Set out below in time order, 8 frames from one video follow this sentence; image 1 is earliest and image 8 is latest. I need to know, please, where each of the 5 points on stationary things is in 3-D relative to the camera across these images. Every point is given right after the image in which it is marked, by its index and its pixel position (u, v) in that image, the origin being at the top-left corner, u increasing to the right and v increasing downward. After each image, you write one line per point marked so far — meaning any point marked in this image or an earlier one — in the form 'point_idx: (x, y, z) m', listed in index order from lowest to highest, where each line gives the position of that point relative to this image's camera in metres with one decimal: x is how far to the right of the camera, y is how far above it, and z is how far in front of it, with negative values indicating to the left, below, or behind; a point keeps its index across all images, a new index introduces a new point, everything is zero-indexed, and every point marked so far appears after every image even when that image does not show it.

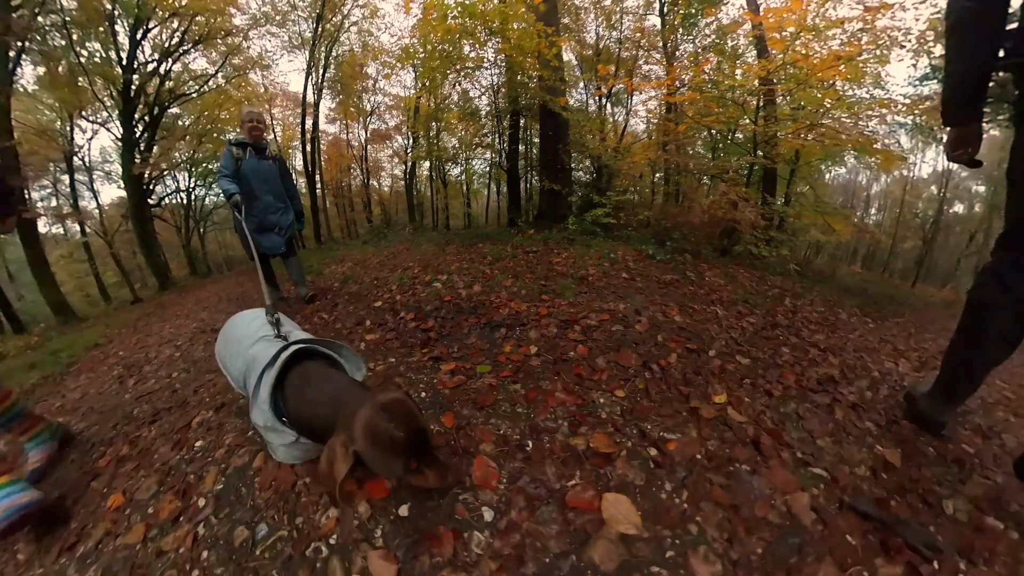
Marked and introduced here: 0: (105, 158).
0: (-21.8, +6.8, +15.6) m
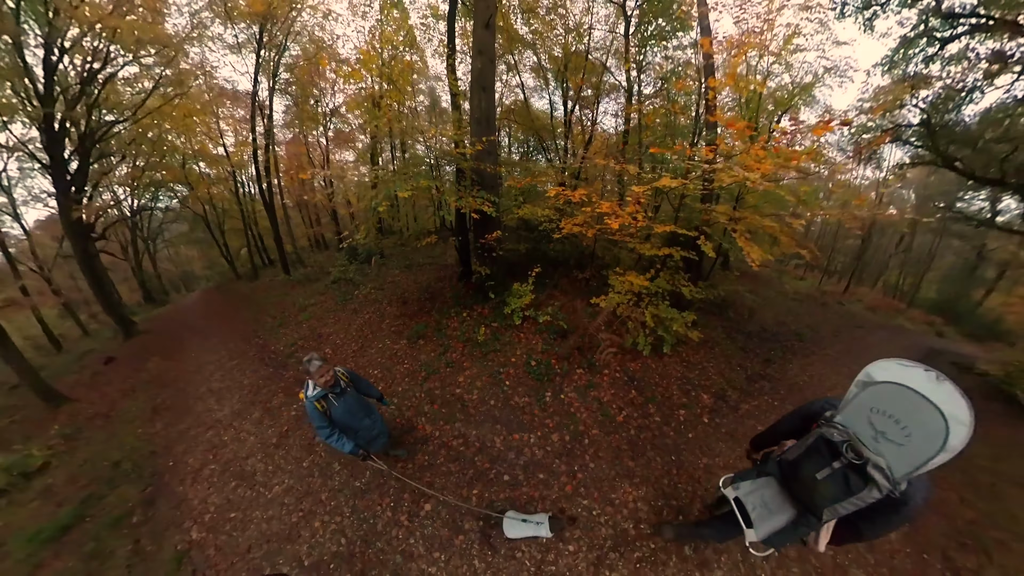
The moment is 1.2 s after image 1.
0: (-23.5, +5.4, +14.2) m
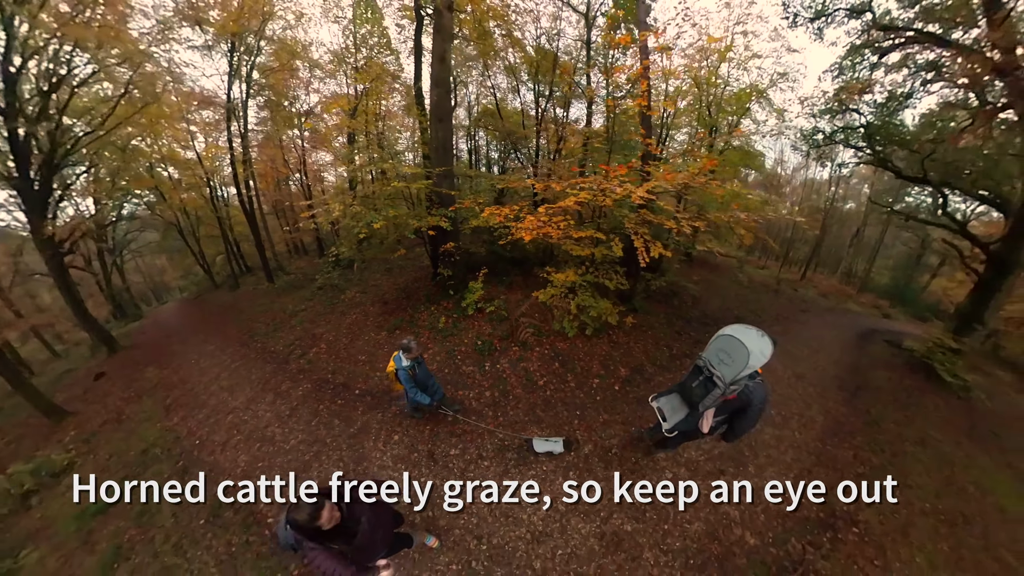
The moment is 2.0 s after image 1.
0: (-24.6, +4.7, +13.8) m
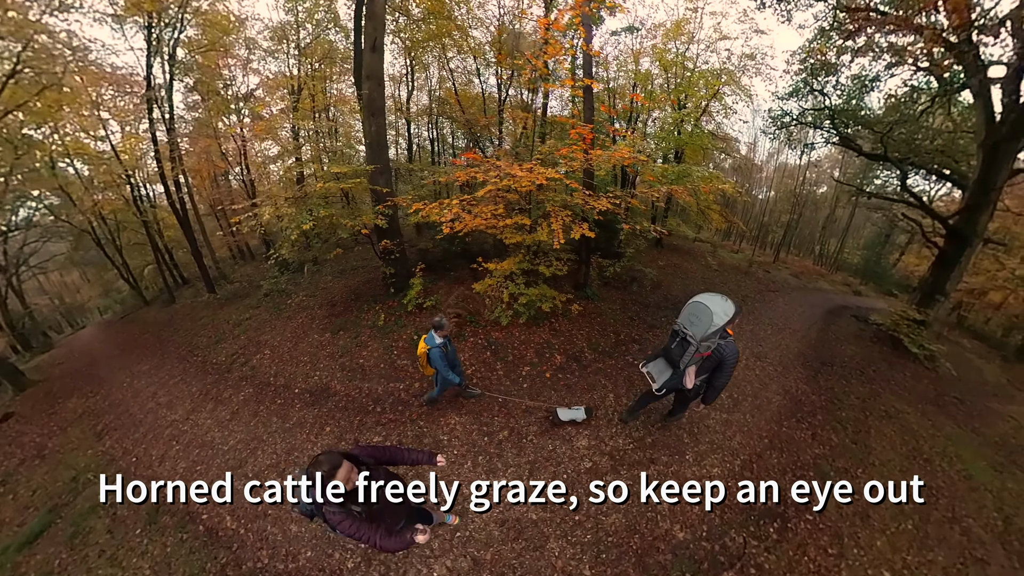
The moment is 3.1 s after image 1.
0: (-26.2, +3.6, +12.5) m
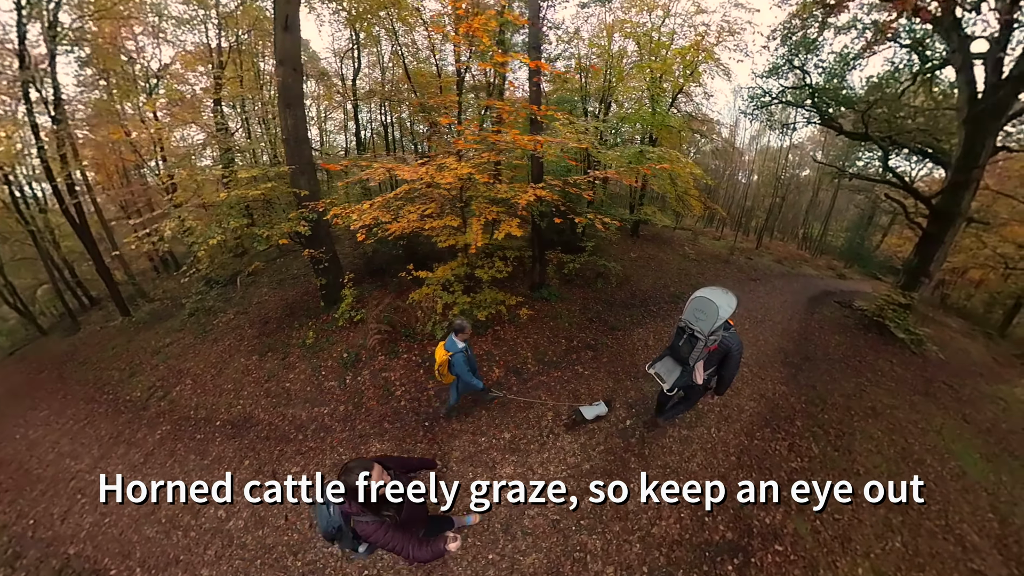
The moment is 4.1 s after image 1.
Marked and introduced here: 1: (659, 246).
0: (-27.6, +2.8, +11.0) m
1: (+6.4, +1.9, +12.8) m
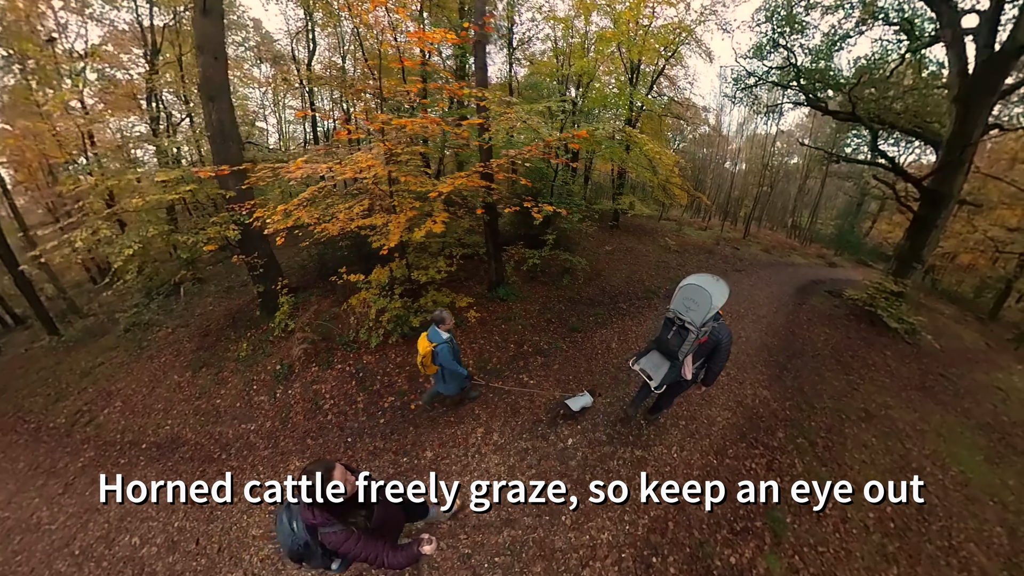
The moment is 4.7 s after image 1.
0: (-28.8, +2.0, +9.8) m
1: (+5.2, +2.1, +12.1) m
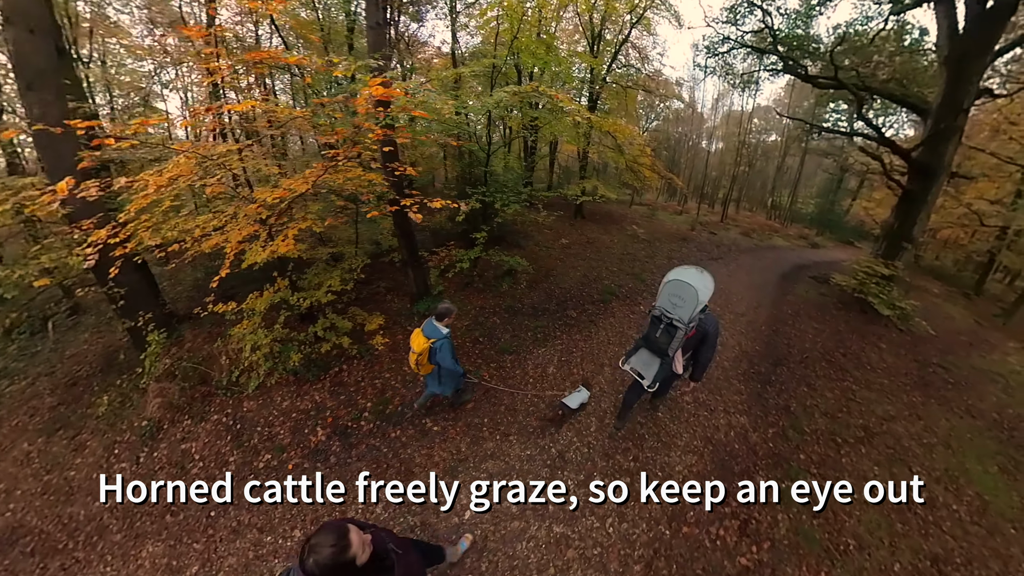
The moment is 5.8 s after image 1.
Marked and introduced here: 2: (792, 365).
0: (-30.4, +0.5, +7.6) m
1: (+3.4, +2.3, +10.8) m
2: (+6.0, -1.5, +6.2) m
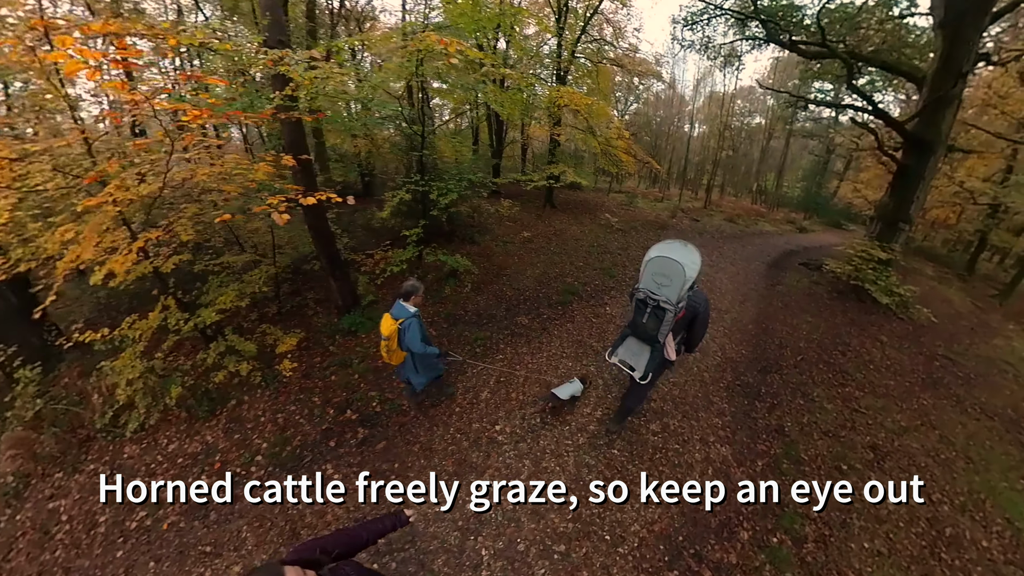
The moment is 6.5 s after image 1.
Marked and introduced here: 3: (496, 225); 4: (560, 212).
0: (-31.5, -0.8, +6.1) m
1: (+2.2, +2.4, +9.8) m
2: (+5.0, -1.4, +5.3) m
3: (-0.3, +1.8, +8.0) m
4: (+1.7, +2.5, +9.7) m
